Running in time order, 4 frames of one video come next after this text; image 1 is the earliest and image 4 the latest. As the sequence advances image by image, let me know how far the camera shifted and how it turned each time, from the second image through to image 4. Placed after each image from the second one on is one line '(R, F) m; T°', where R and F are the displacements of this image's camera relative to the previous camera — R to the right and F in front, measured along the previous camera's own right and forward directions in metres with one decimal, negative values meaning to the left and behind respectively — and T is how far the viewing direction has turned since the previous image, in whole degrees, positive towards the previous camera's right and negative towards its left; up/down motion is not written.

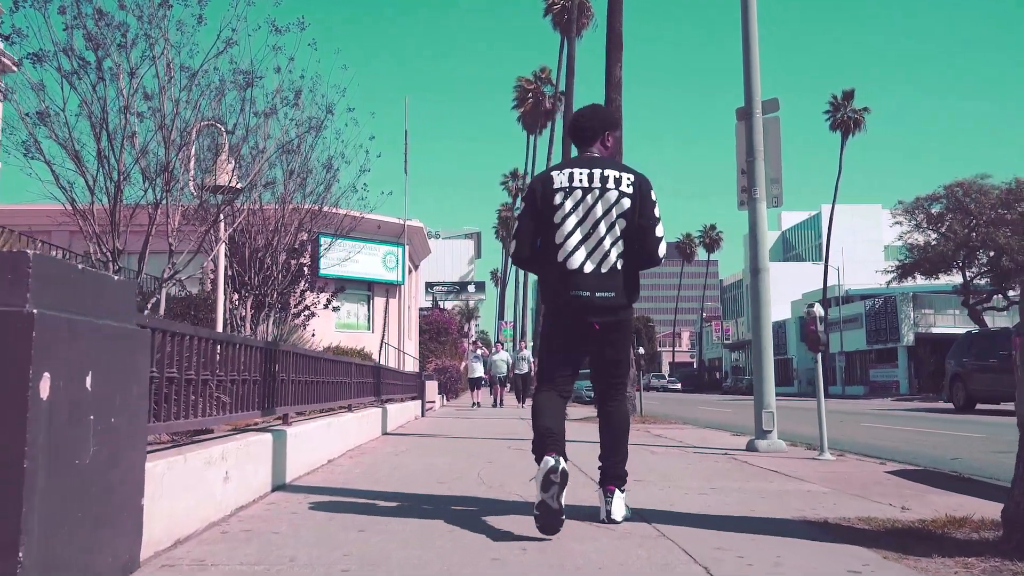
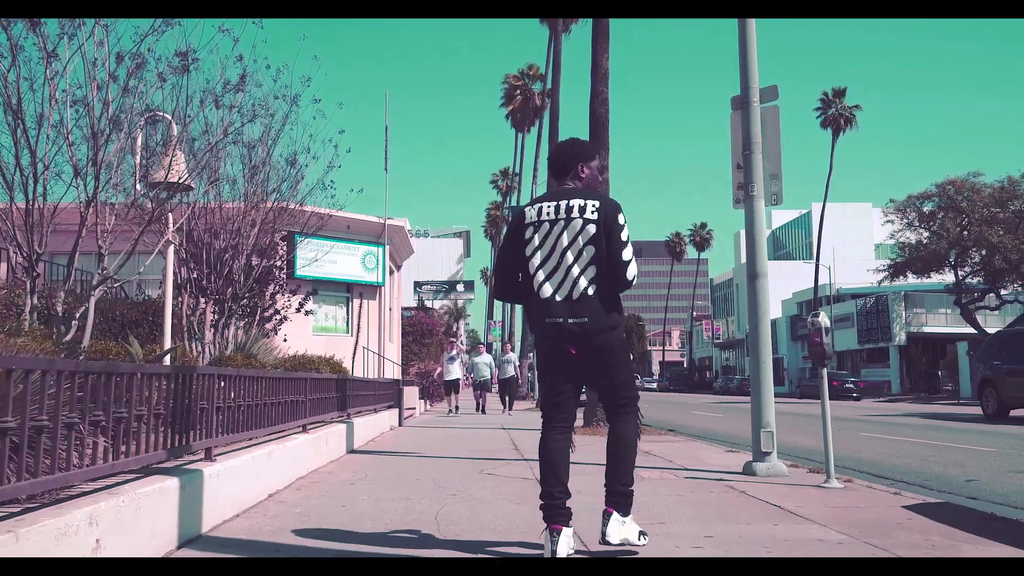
(+0.1, +0.7) m; +1°
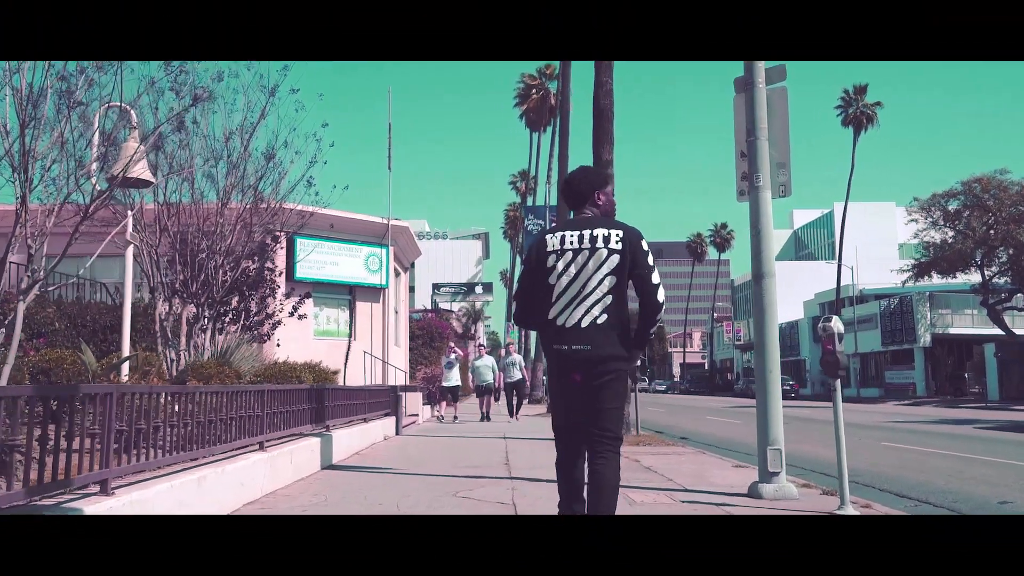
(+0.3, +0.6) m; -1°
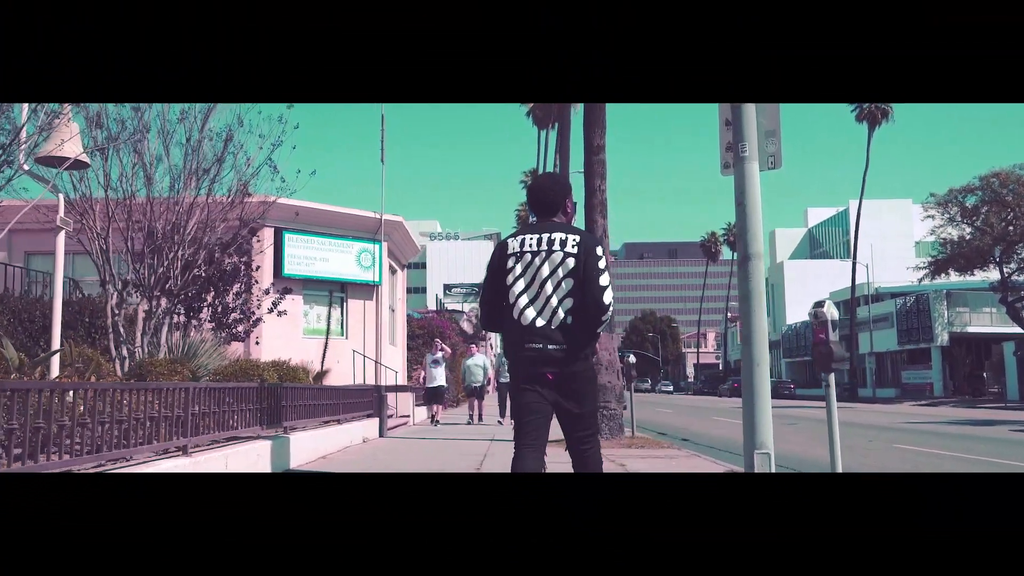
(+0.4, +0.7) m; -1°
